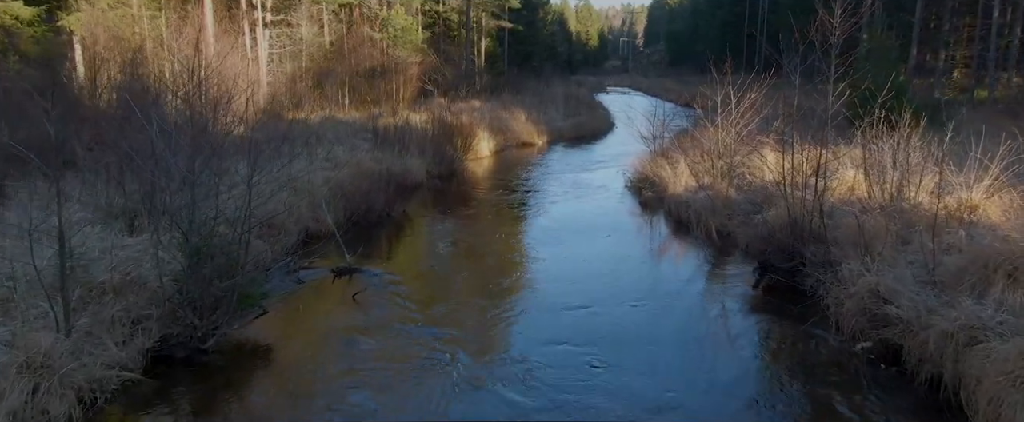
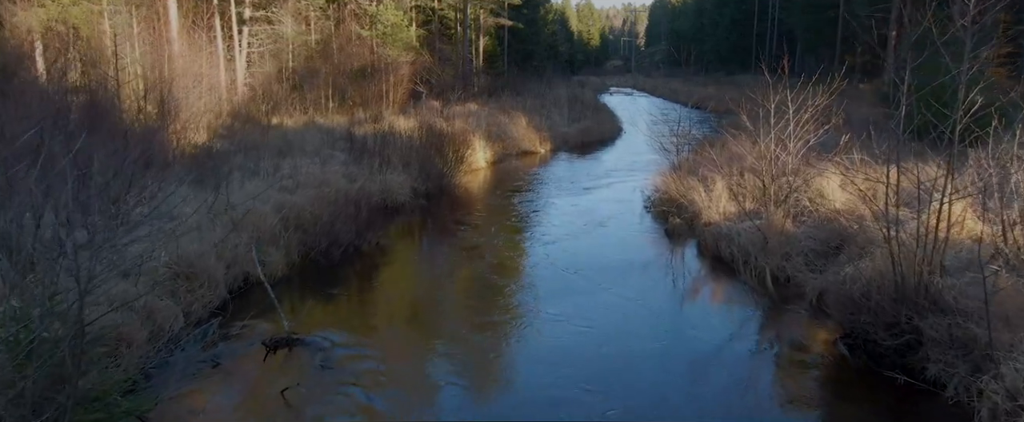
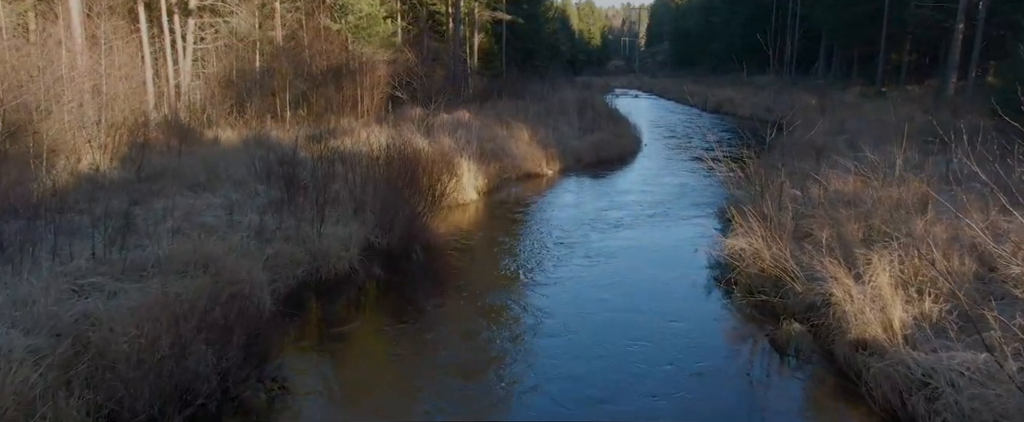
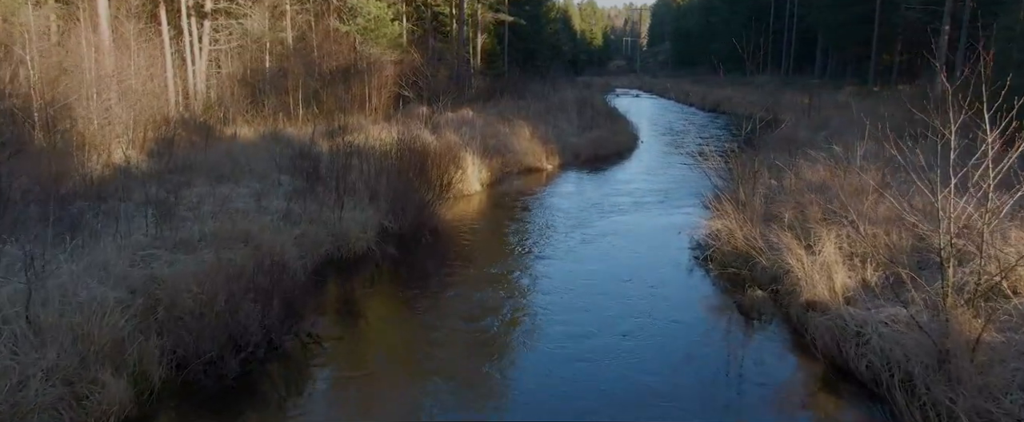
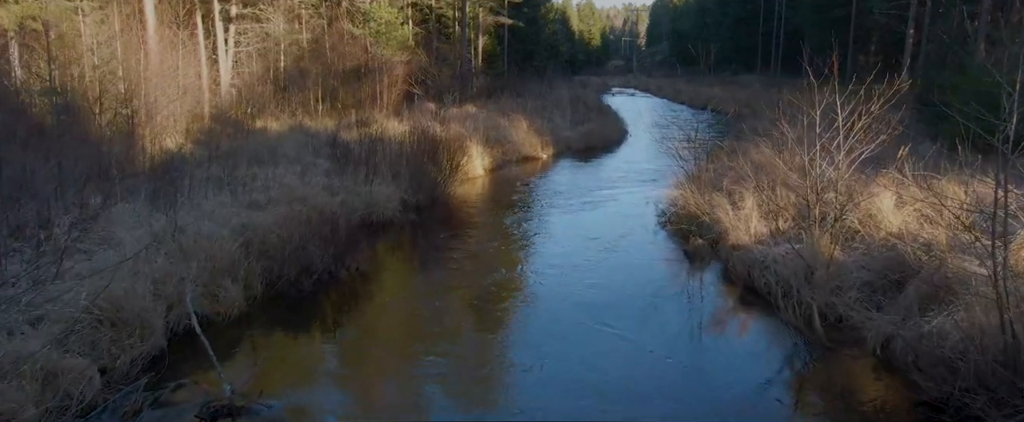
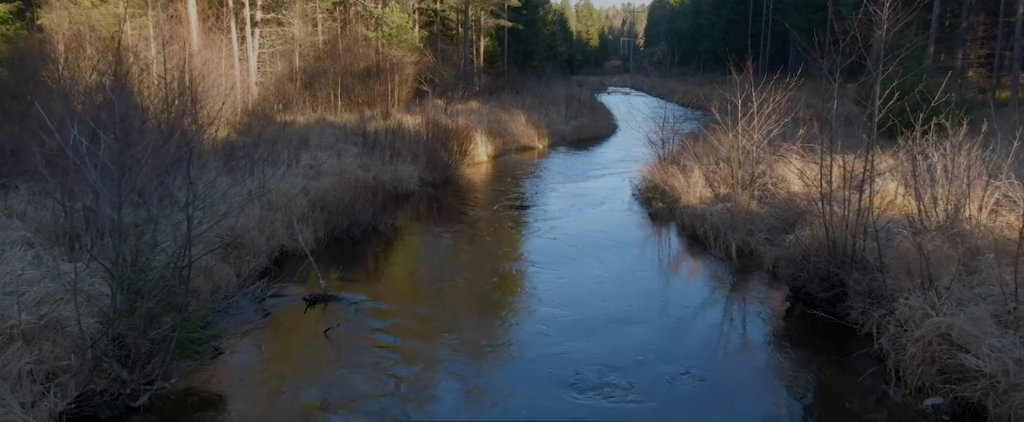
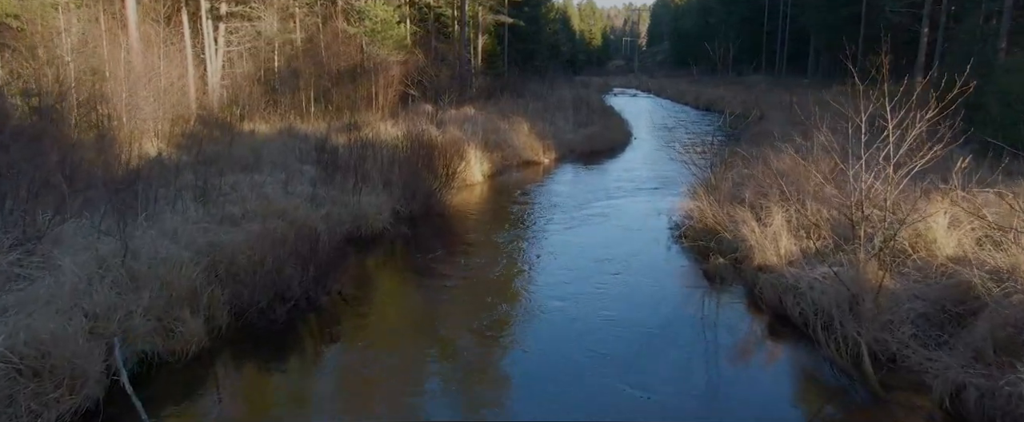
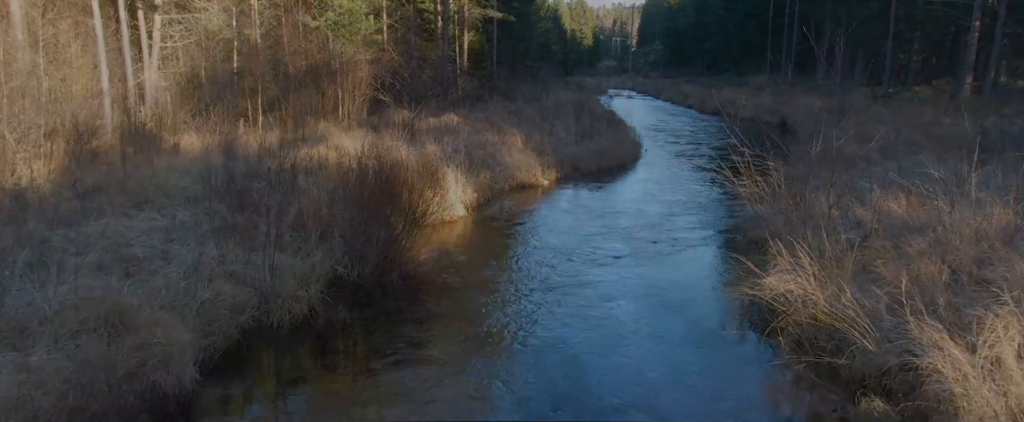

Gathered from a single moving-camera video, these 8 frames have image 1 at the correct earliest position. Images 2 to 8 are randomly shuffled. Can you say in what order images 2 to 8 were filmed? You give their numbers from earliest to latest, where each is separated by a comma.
6, 2, 5, 7, 4, 3, 8
